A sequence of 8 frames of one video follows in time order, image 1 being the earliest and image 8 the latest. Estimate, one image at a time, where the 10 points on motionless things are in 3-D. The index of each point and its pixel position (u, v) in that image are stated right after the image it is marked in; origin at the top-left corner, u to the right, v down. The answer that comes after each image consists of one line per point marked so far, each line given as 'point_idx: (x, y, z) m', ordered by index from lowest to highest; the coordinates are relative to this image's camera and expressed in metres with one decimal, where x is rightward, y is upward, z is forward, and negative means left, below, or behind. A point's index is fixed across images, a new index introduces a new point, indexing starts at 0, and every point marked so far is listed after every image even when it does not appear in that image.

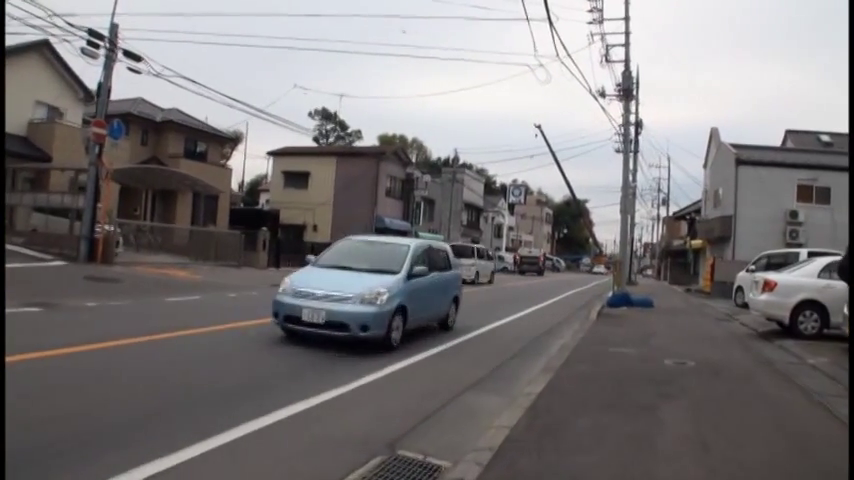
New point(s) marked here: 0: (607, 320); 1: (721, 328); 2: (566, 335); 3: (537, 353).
0: (+3.8, -1.7, +16.7) m
1: (+5.8, -1.7, +15.5) m
2: (+2.4, -1.6, +13.7) m
3: (+1.6, -1.6, +11.2) m
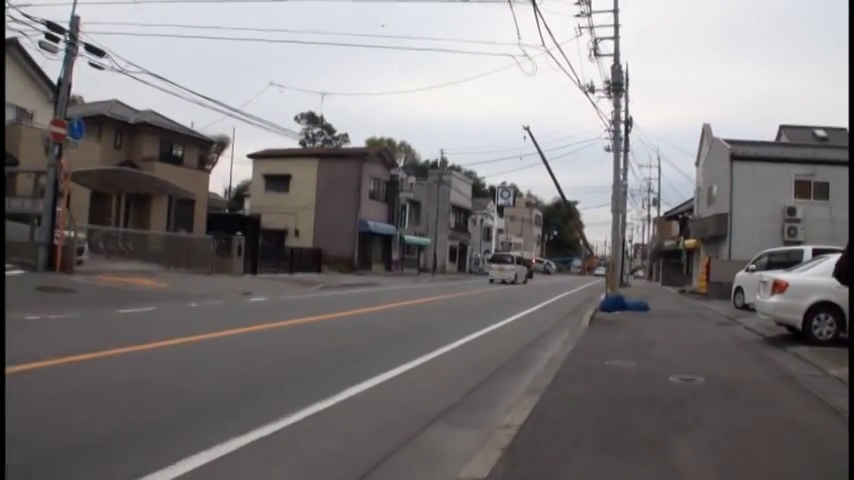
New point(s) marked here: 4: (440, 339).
0: (+3.3, -1.7, +15.3) m
1: (+5.3, -1.7, +14.2) m
2: (+2.0, -1.6, +12.4) m
3: (+1.2, -1.6, +9.9) m
4: (+0.3, -2.0, +16.6) m
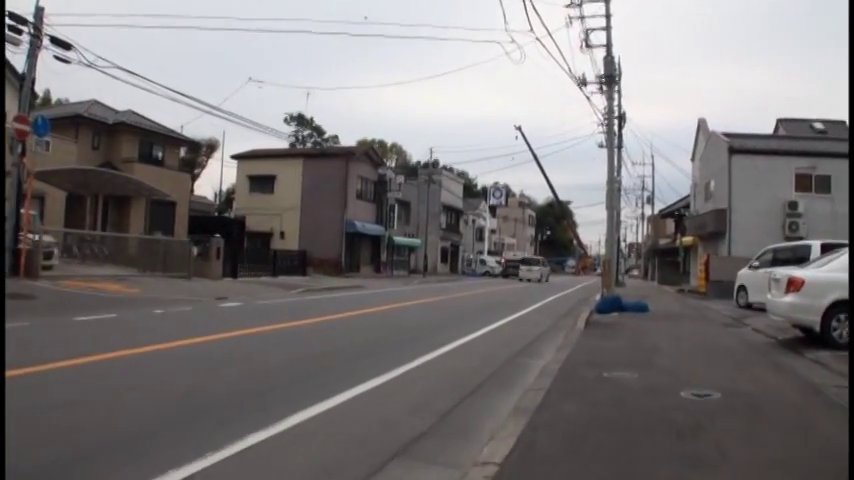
0: (+3.0, -1.6, +14.1) m
1: (+5.0, -1.6, +13.0) m
2: (+1.7, -1.6, +11.2) m
3: (+0.9, -1.6, +8.7) m
4: (0.0, -1.9, +15.4) m
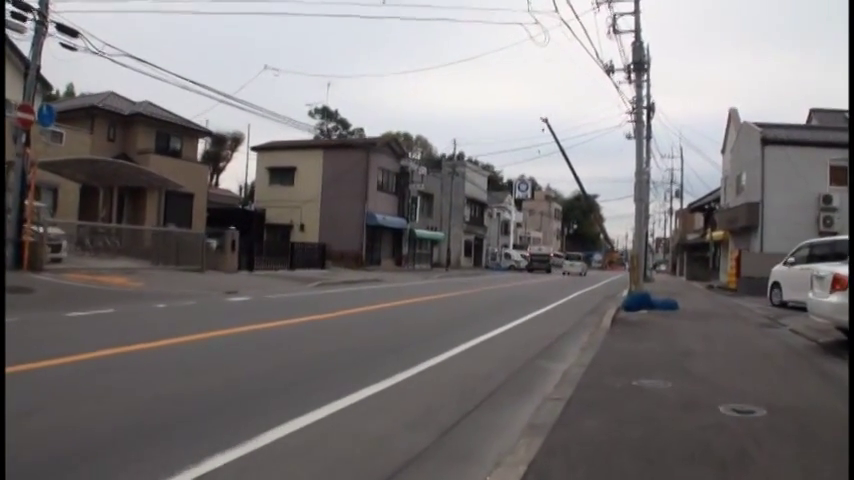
0: (+3.3, -1.5, +13.2) m
1: (+5.2, -1.5, +12.0) m
2: (+1.8, -1.5, +10.3) m
3: (+1.0, -1.5, +7.8) m
4: (+0.3, -1.8, +14.5) m
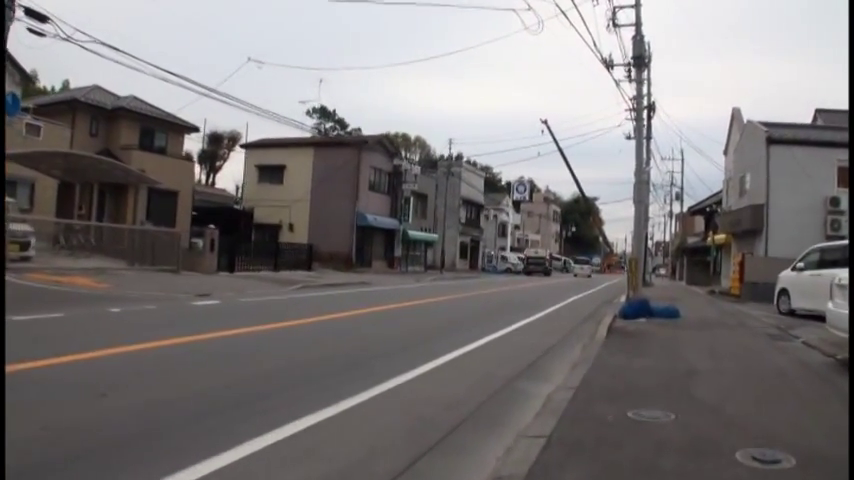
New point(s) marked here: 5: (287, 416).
0: (+2.9, -1.5, +11.9) m
1: (+4.9, -1.5, +10.7) m
2: (+1.5, -1.5, +9.0) m
3: (+0.6, -1.5, +6.5) m
4: (-0.1, -1.8, +13.3) m
5: (-1.2, -1.6, +7.0) m
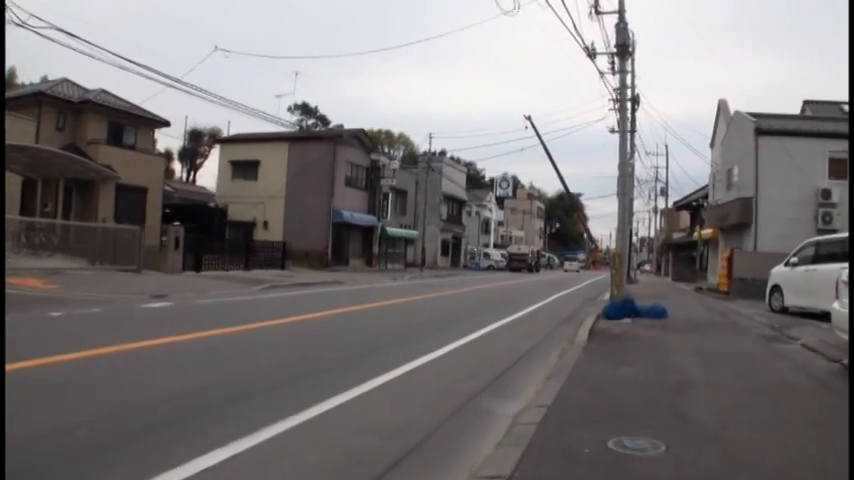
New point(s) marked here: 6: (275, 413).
0: (+2.4, -1.4, +10.9) m
1: (+4.4, -1.4, +9.7) m
2: (+1.0, -1.4, +7.9) m
3: (+0.2, -1.4, +5.4) m
4: (-0.6, -1.7, +12.2) m
5: (-1.6, -1.5, +5.8) m
6: (-1.3, -1.5, +6.9) m
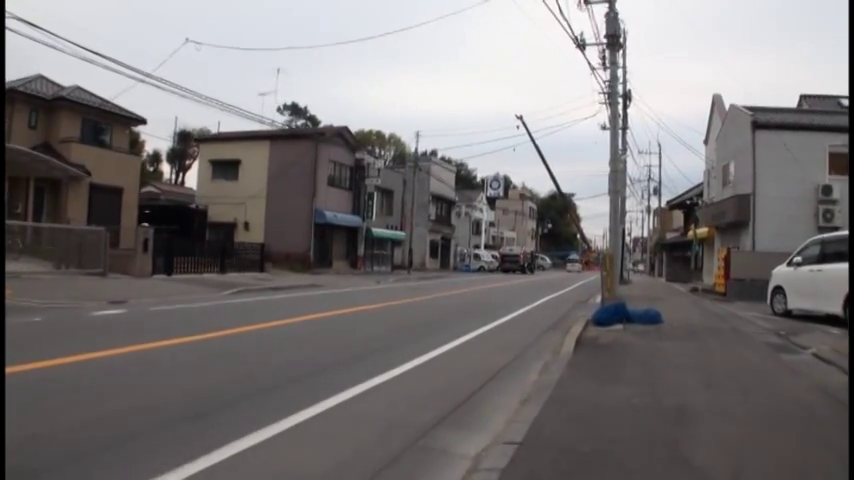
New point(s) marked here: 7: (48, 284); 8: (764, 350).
0: (+2.0, -1.4, +9.7) m
1: (+4.0, -1.4, +8.5) m
2: (+0.6, -1.4, +6.7) m
3: (-0.2, -1.4, +4.2) m
4: (-1.0, -1.7, +11.0) m
5: (-2.0, -1.5, +4.6) m
6: (-1.7, -1.5, +5.7) m
7: (-9.2, -1.1, +19.1) m
8: (+4.4, -1.4, +10.4) m
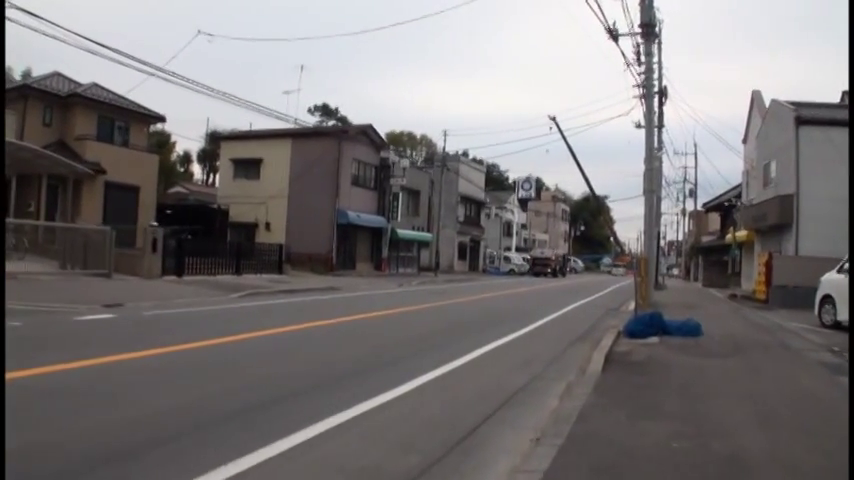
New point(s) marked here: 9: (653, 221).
0: (+2.0, -1.4, +8.3) m
1: (+4.0, -1.5, +7.1) m
2: (+0.6, -1.4, +5.4) m
3: (-0.3, -1.4, +3.0) m
4: (-0.9, -1.7, +9.7) m
5: (-2.2, -1.5, +3.4) m
6: (-1.8, -1.5, +4.5) m
7: (-8.7, -1.0, +18.2) m
8: (+4.5, -1.5, +8.9) m
9: (+5.3, +0.4, +18.6) m
